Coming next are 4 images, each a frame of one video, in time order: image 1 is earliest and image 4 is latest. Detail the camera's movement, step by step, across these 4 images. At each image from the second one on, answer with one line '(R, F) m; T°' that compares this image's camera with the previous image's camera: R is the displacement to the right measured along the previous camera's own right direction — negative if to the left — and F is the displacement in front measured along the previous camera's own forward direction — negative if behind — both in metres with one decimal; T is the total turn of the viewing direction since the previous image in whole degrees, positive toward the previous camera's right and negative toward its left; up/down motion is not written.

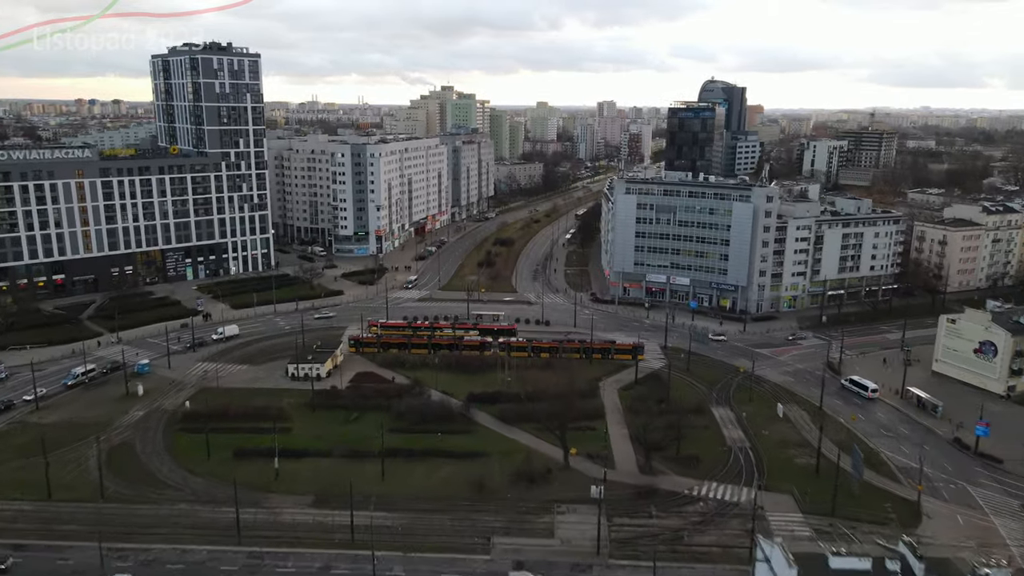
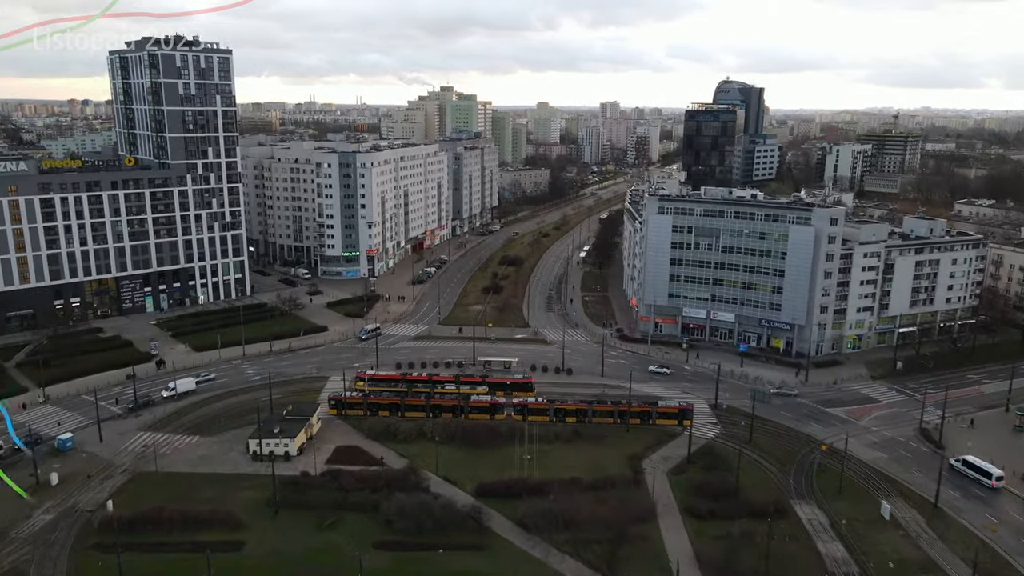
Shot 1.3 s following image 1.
(-0.9, +8.2) m; 0°
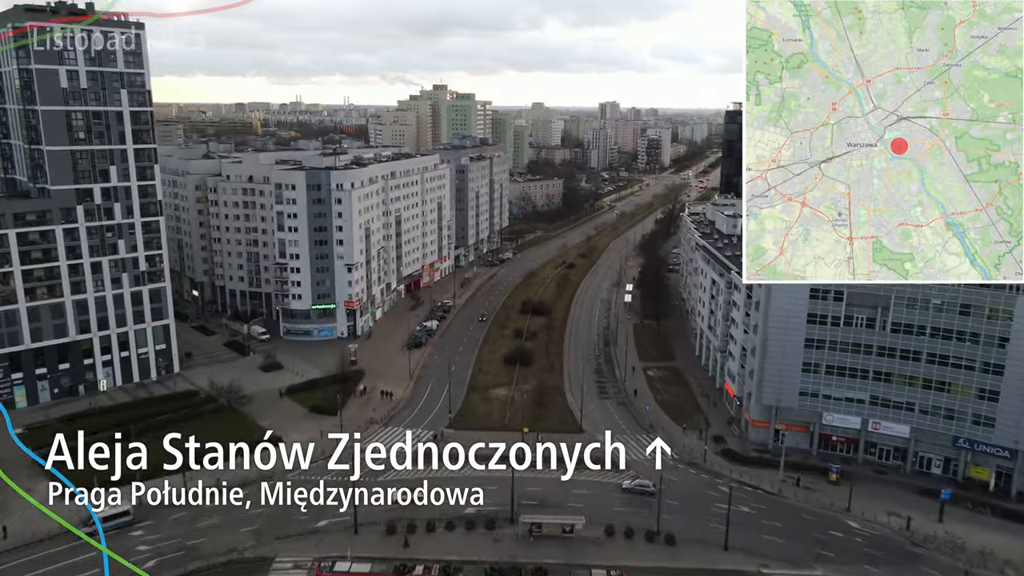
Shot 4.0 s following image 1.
(-2.6, +16.2) m; +1°
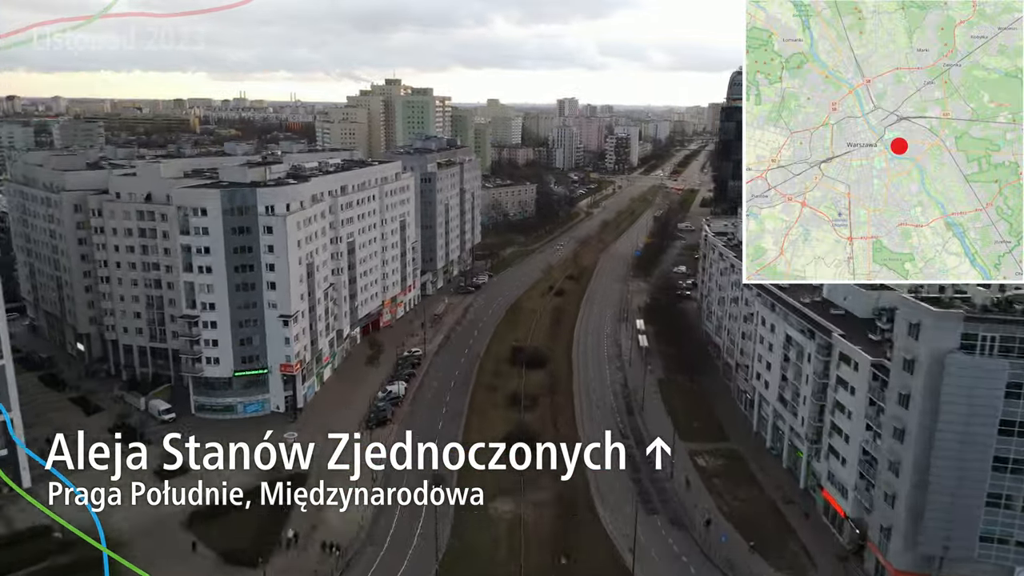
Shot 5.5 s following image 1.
(-2.0, +11.6) m; +4°
